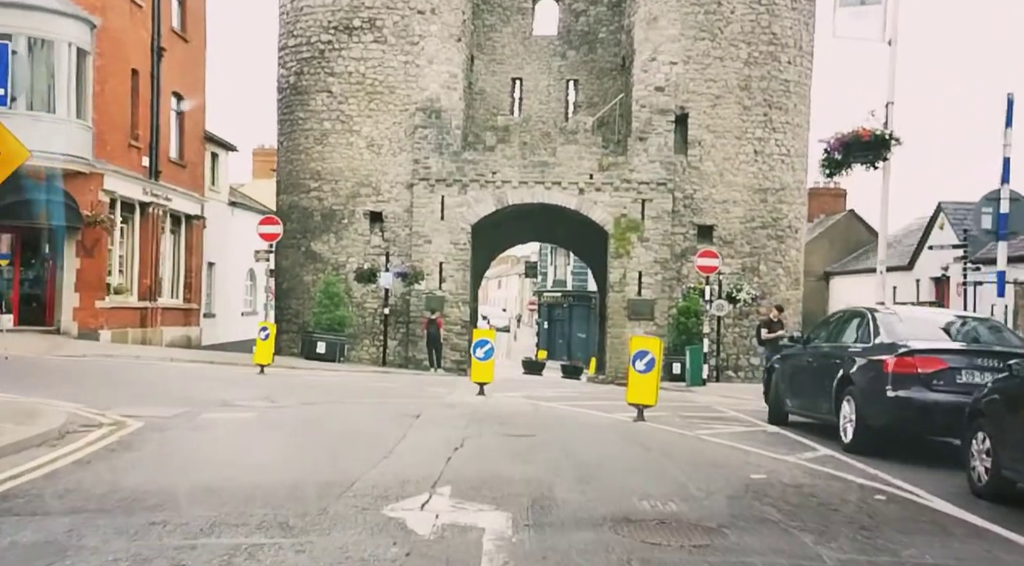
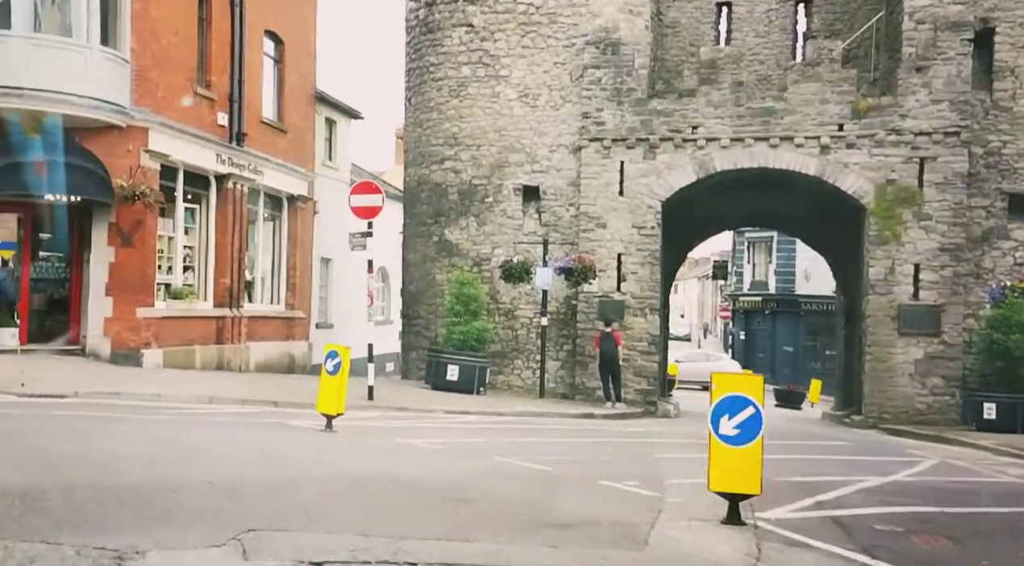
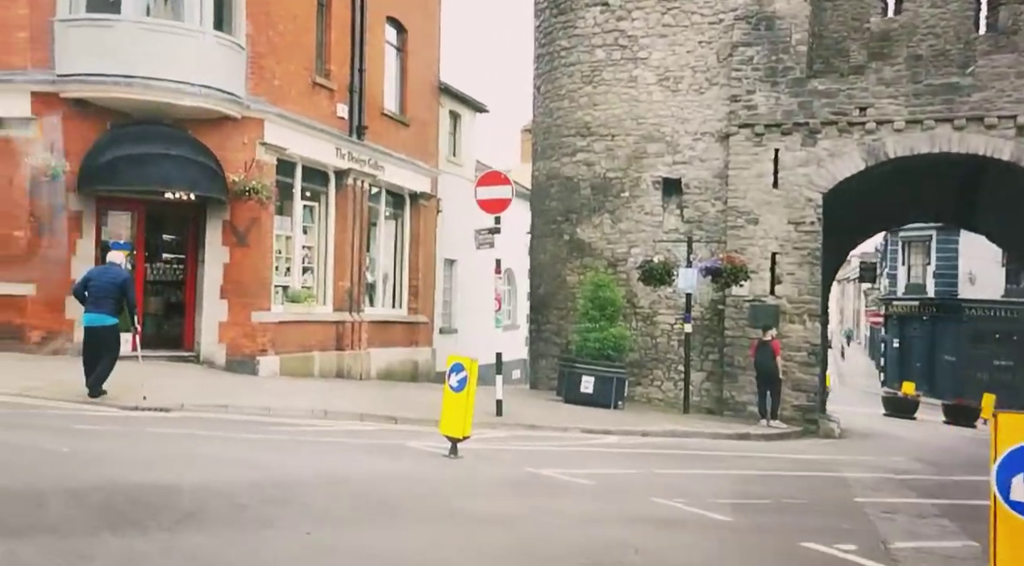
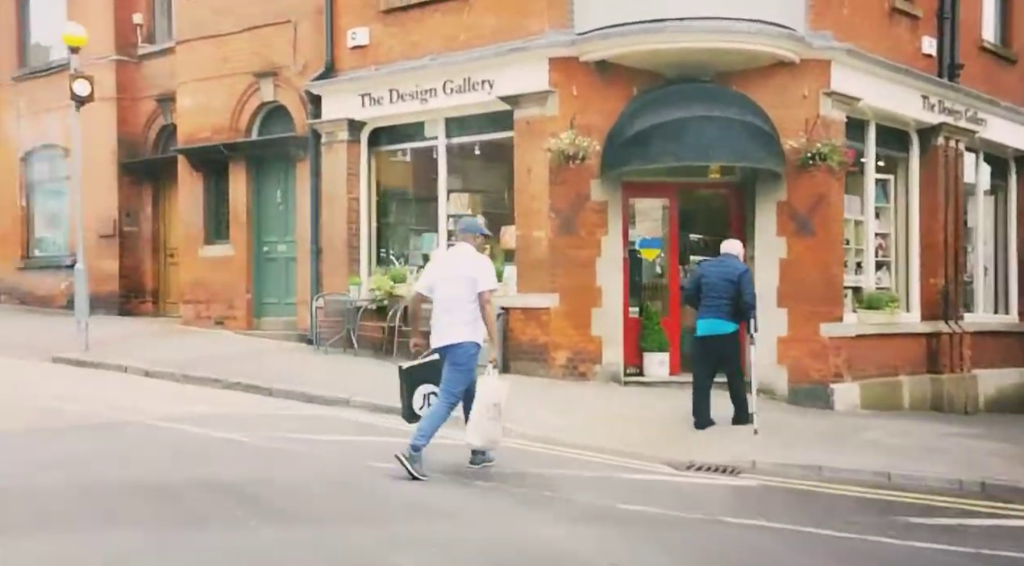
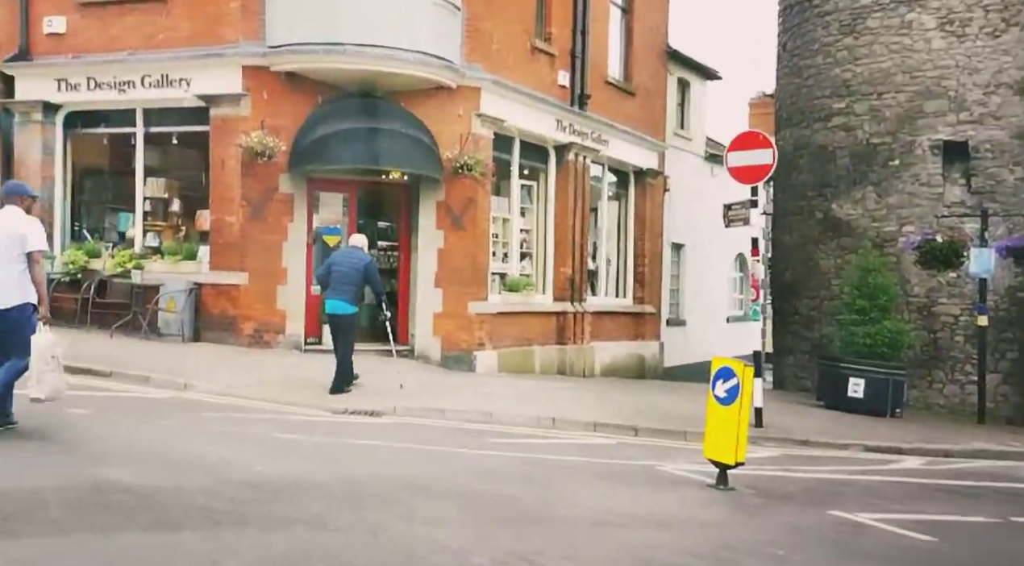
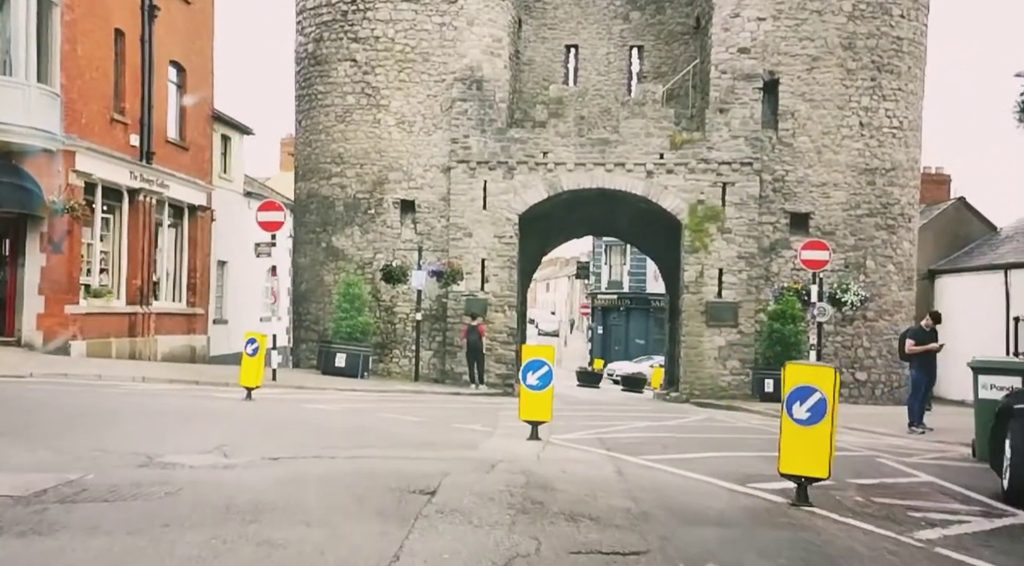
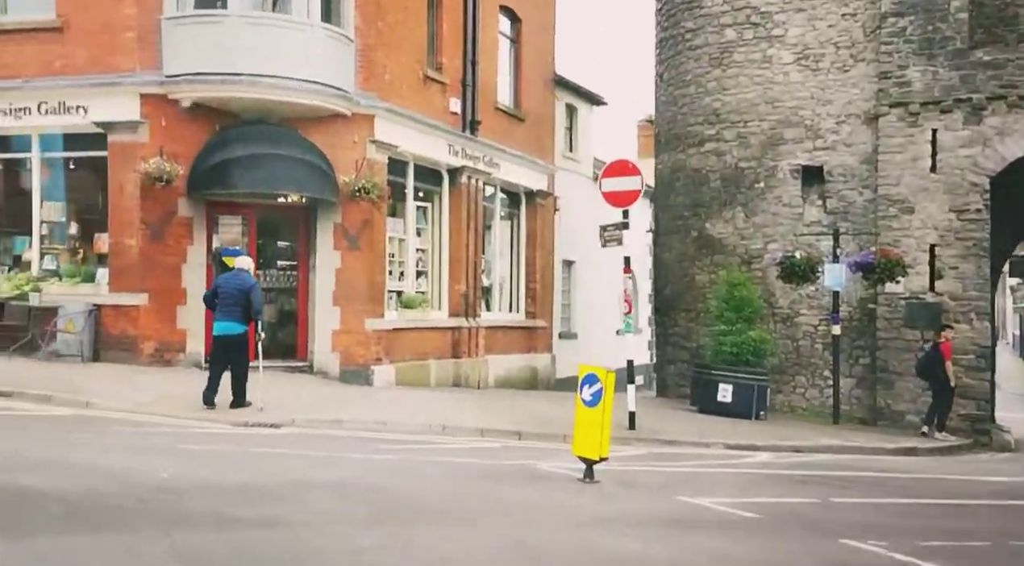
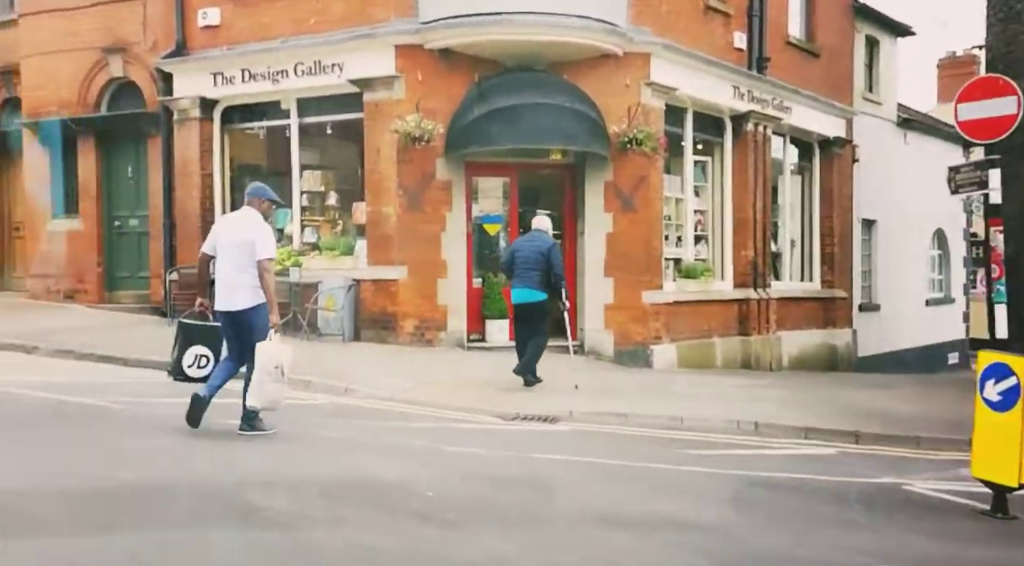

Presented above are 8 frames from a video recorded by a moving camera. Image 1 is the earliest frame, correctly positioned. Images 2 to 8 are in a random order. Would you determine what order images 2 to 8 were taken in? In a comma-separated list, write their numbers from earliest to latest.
6, 2, 3, 7, 5, 8, 4
